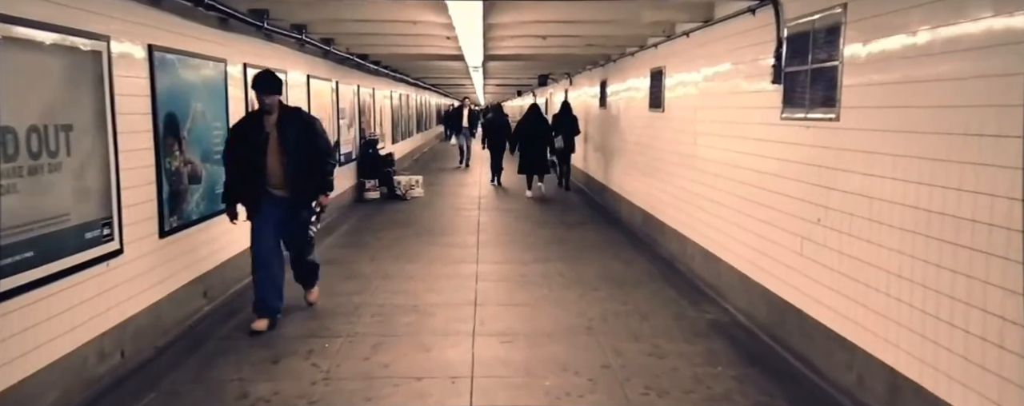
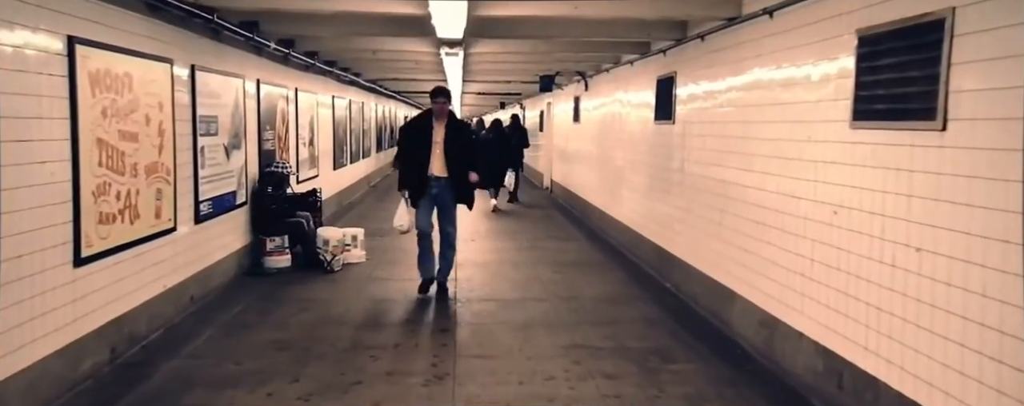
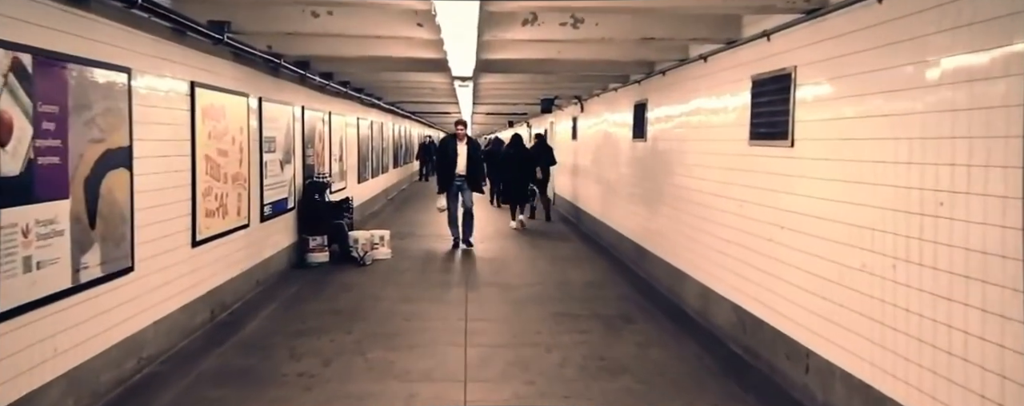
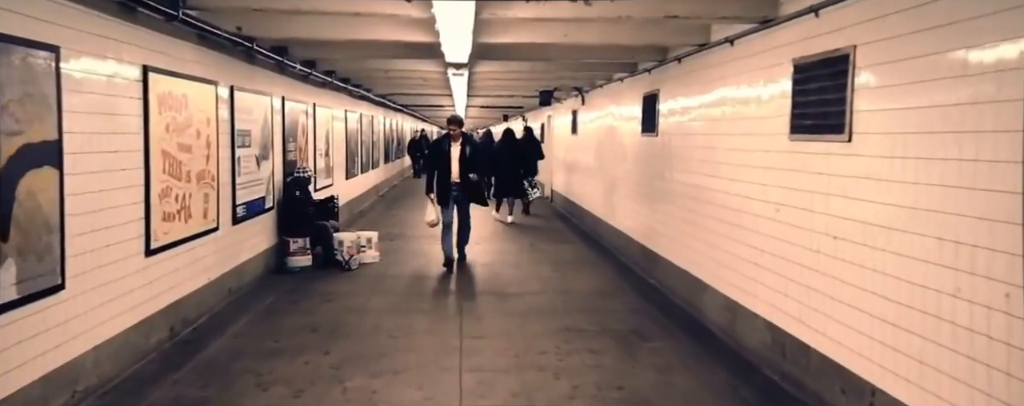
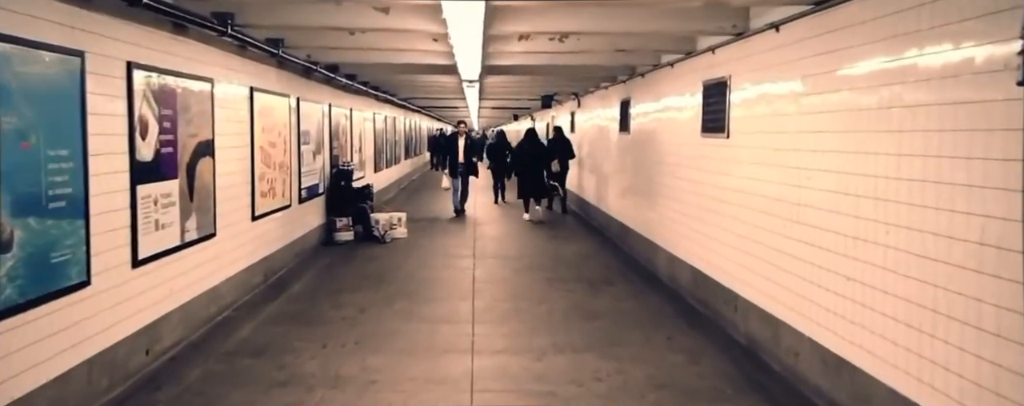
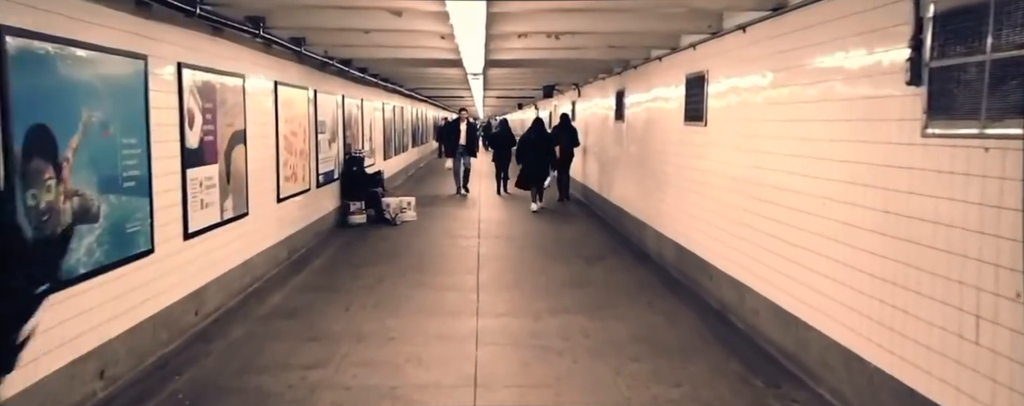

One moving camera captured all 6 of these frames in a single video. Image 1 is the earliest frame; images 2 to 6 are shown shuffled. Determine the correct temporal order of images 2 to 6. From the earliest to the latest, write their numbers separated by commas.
6, 5, 3, 4, 2
